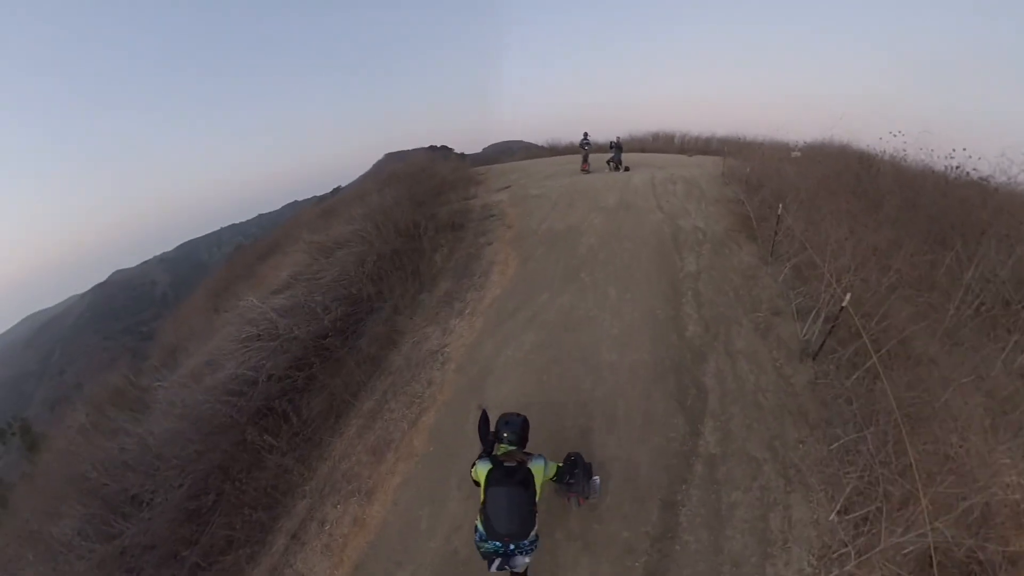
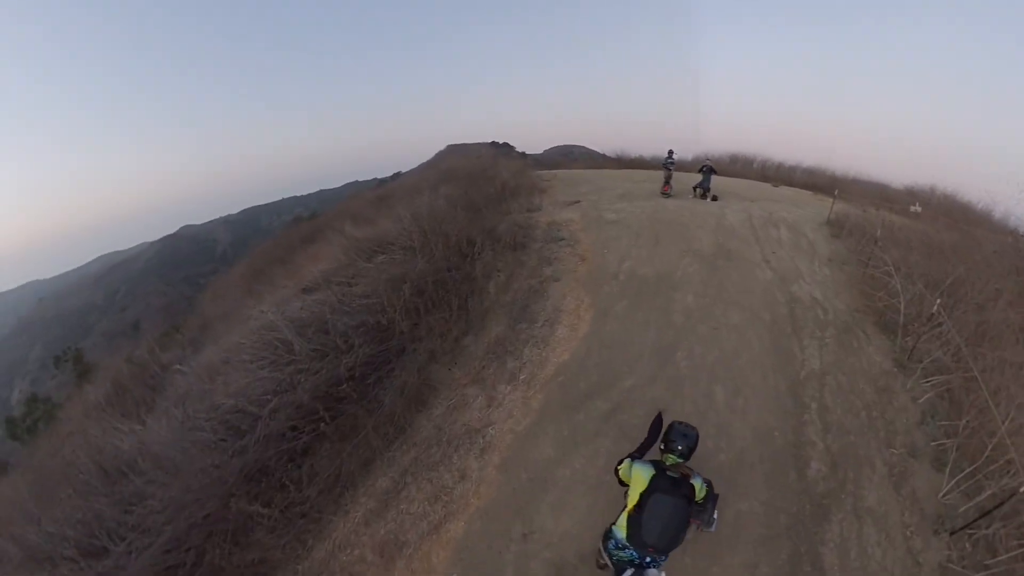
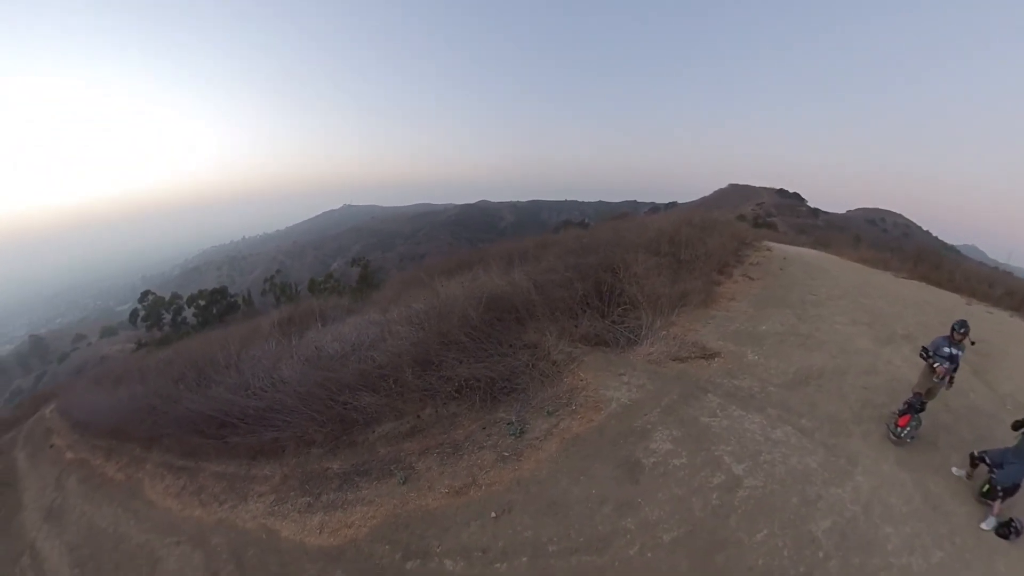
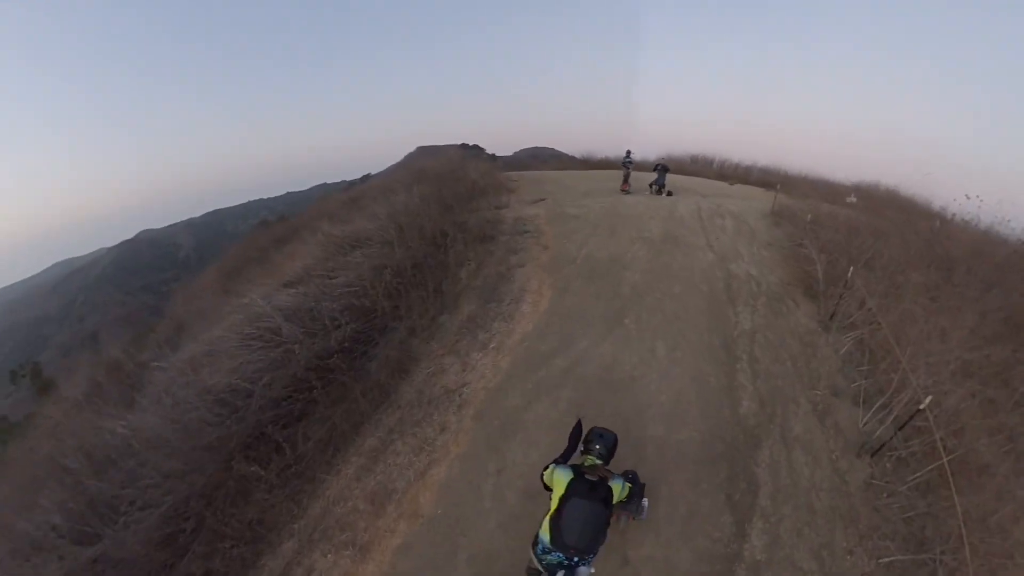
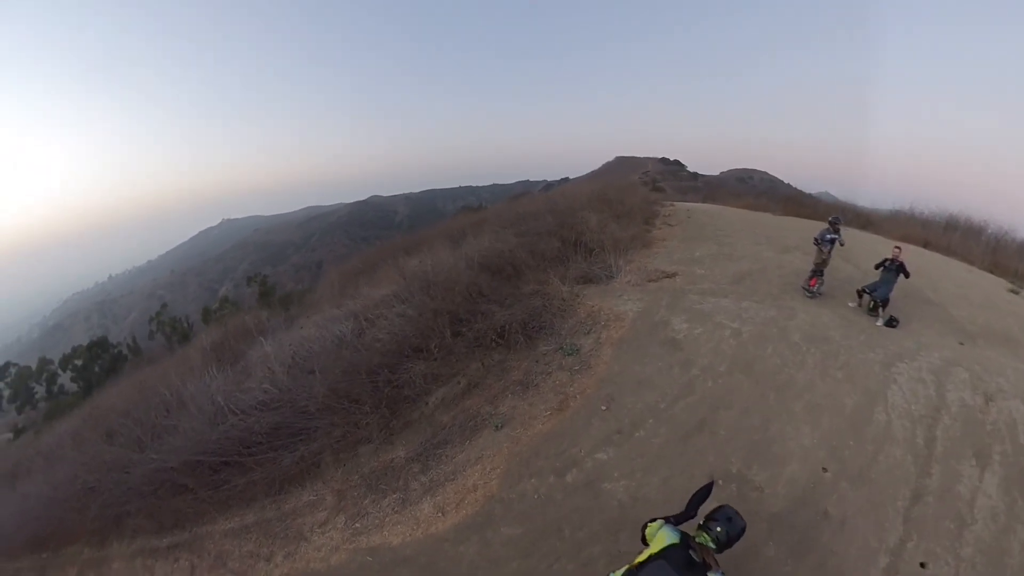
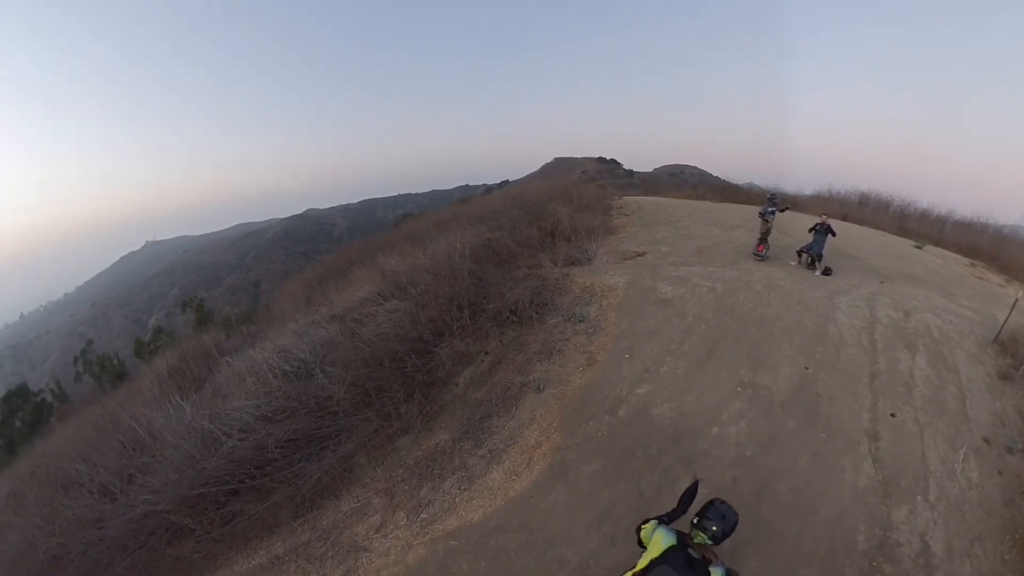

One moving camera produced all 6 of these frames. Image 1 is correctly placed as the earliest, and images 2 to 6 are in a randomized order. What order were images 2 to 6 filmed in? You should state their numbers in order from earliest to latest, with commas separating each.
4, 2, 6, 5, 3
